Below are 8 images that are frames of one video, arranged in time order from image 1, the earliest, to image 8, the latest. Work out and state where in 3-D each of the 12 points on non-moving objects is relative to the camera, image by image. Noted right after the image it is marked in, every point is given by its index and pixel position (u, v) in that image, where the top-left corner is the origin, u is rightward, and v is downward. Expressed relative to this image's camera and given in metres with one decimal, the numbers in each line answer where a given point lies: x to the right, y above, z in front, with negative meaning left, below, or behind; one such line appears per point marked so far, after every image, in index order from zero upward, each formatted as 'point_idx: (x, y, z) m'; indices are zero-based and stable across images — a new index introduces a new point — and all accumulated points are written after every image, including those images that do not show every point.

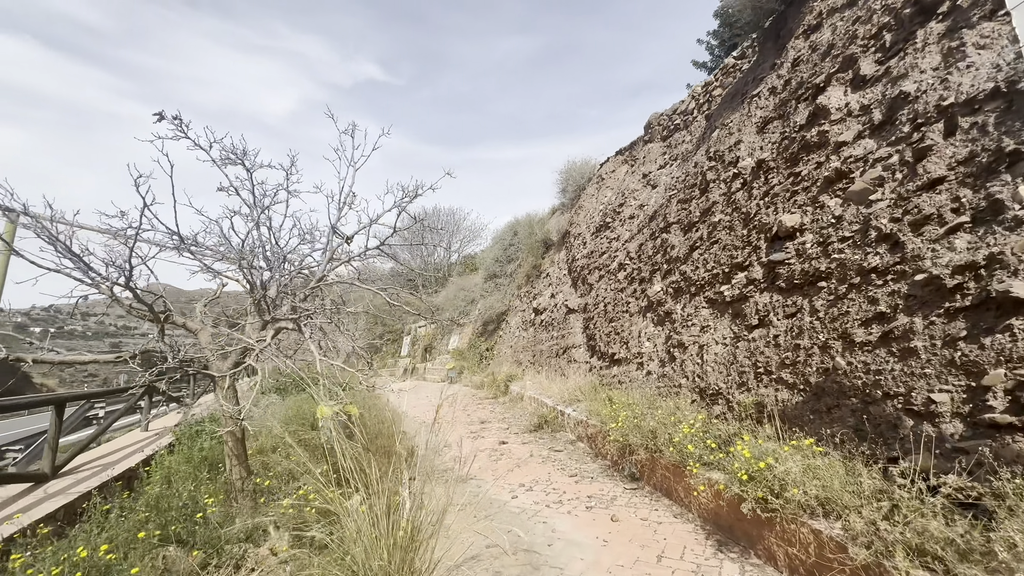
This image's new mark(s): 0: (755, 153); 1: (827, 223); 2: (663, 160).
0: (+2.7, +1.5, +4.9) m
1: (+2.4, +0.5, +3.4) m
2: (+3.0, +2.5, +8.7) m
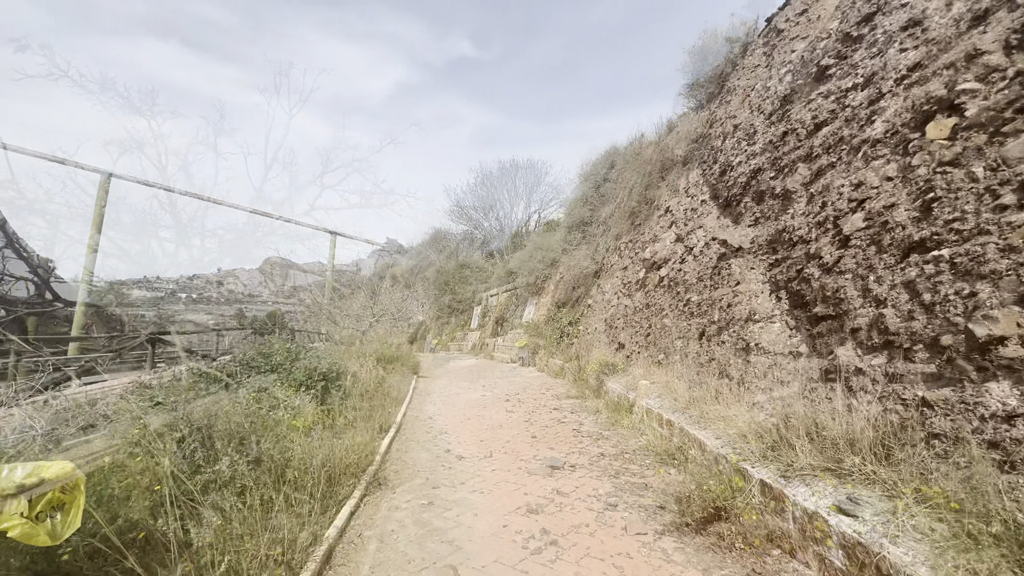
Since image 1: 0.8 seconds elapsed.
0: (+2.8, +1.5, +4.1) m
1: (+2.4, +0.6, +2.6) m
2: (+3.2, +2.5, +7.9) m
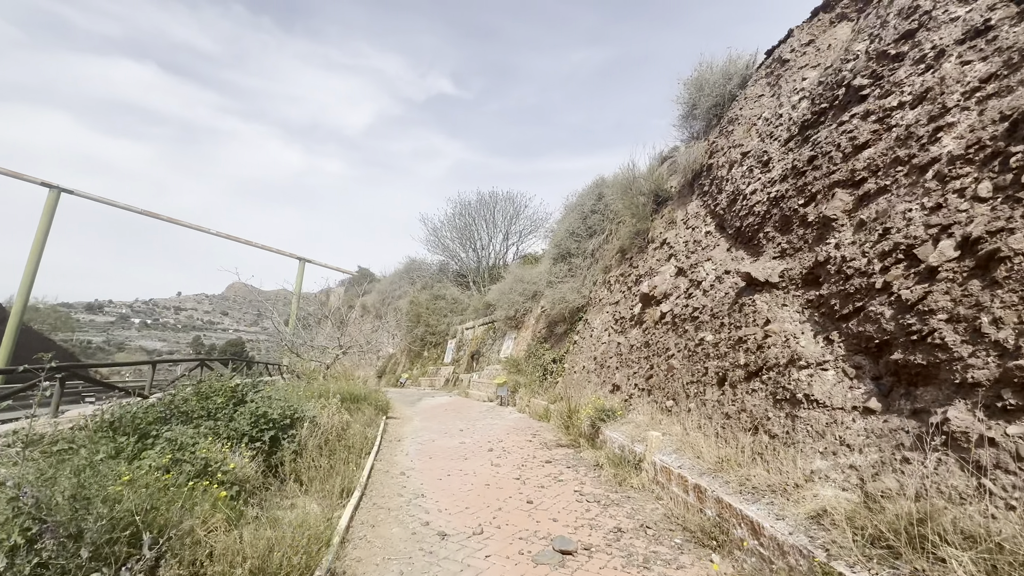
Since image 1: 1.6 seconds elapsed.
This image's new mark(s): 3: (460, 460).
0: (+2.9, +1.2, +3.7) m
1: (+2.5, +0.4, +2.1) m
2: (+3.0, +1.9, +7.6) m
3: (-0.6, -2.1, +5.5) m
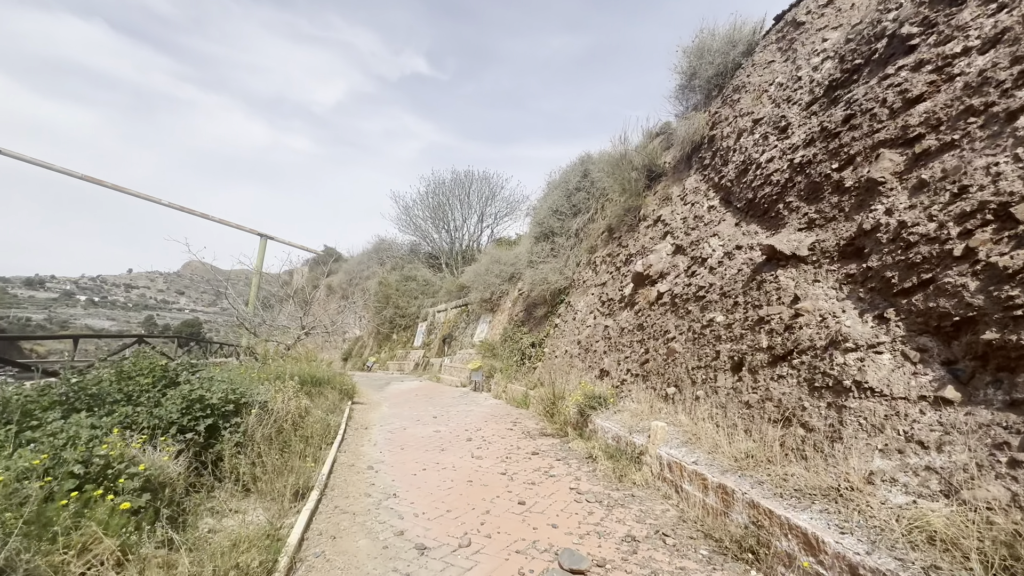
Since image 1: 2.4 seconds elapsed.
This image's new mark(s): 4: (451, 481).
0: (+2.9, +1.4, +3.2) m
1: (+2.6, +0.5, +1.7) m
2: (+2.8, +2.2, +7.1) m
3: (-0.8, -1.8, +4.9) m
4: (-0.5, -1.7, +3.9) m
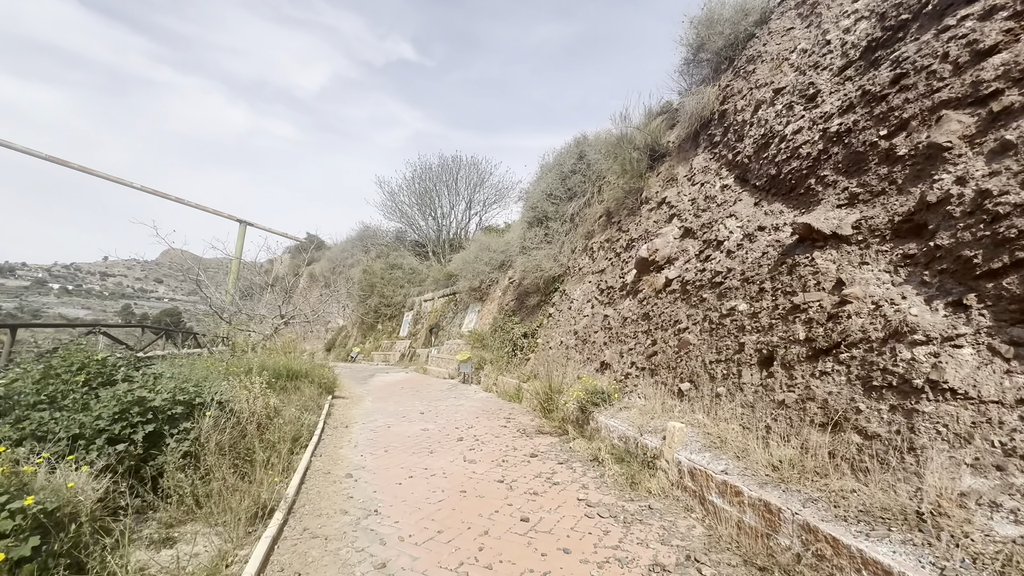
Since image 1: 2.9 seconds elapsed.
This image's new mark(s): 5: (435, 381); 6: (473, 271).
0: (+2.9, +1.5, +2.8) m
1: (+2.7, +0.6, +1.2) m
2: (+2.7, +2.4, +6.6) m
3: (-0.9, -1.6, +4.4) m
4: (-0.5, -1.5, +3.4) m
5: (-1.9, -2.3, +11.2) m
6: (-1.2, +0.5, +14.1) m
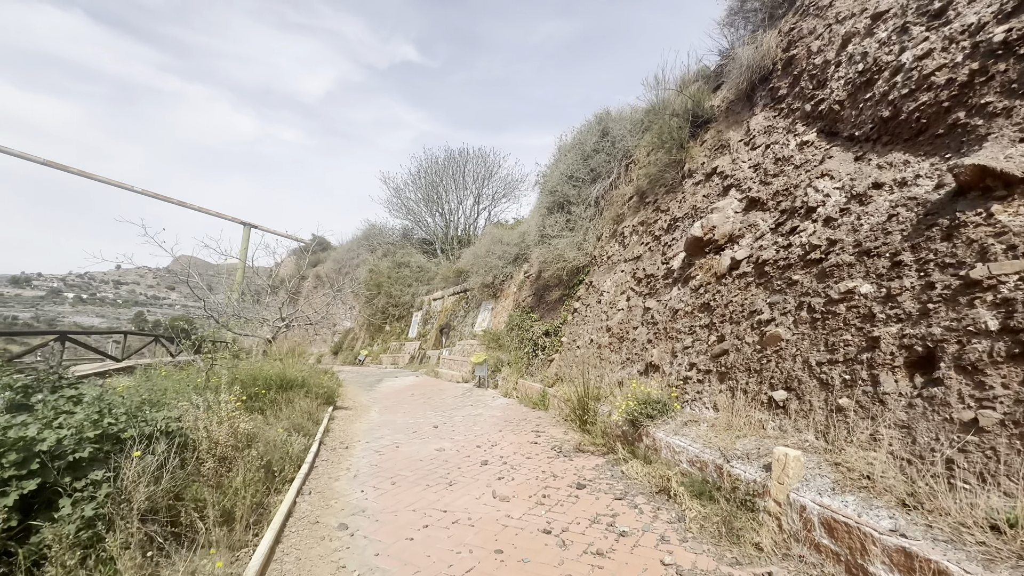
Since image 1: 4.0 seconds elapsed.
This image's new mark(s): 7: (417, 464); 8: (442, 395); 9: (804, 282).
0: (+3.1, +1.7, +1.7) m
1: (+2.9, +0.8, +0.2) m
2: (+3.0, +2.6, +5.6) m
3: (-0.5, -1.5, +3.4) m
4: (-0.2, -1.4, +2.4) m
5: (-1.5, -2.2, +10.2) m
6: (-0.8, +0.7, +13.1) m
7: (-0.9, -1.6, +4.1) m
8: (-1.3, -2.0, +8.6) m
9: (+2.2, +0.1, +3.4) m
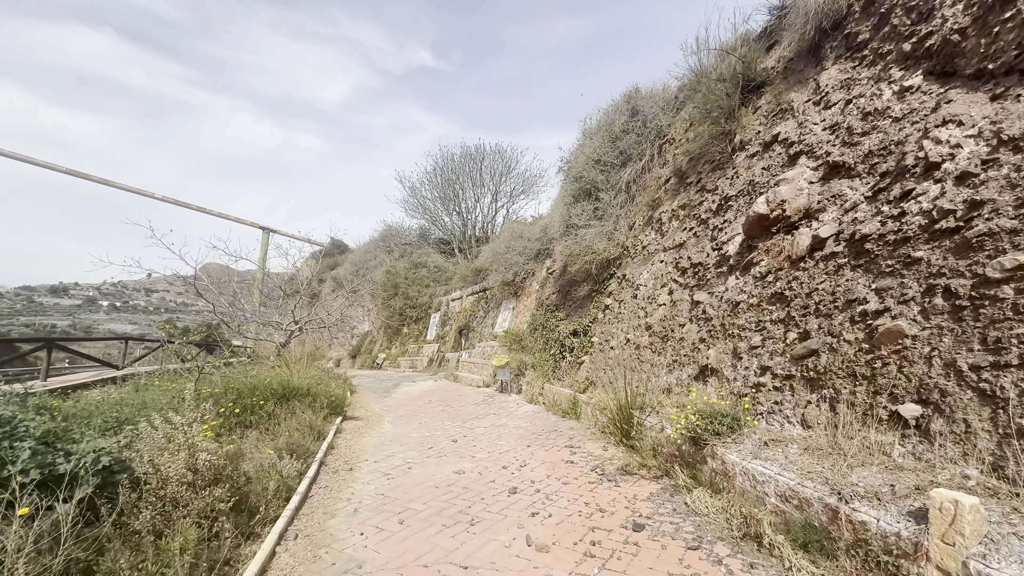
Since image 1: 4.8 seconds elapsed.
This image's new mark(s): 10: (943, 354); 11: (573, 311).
0: (+3.2, +1.8, +0.9) m
1: (+3.0, +0.9, -0.7) m
2: (+3.2, +2.7, +4.7) m
3: (-0.3, -1.5, +2.7) m
4: (0.0, -1.4, +1.7) m
5: (-0.9, -2.2, +9.5) m
6: (-0.2, +0.7, +12.4) m
7: (-0.6, -1.5, +3.4) m
8: (-0.9, -2.0, +7.9) m
9: (+2.4, +0.2, +2.6) m
10: (+2.3, -0.3, +2.3) m
11: (+1.2, -0.4, +8.4) m
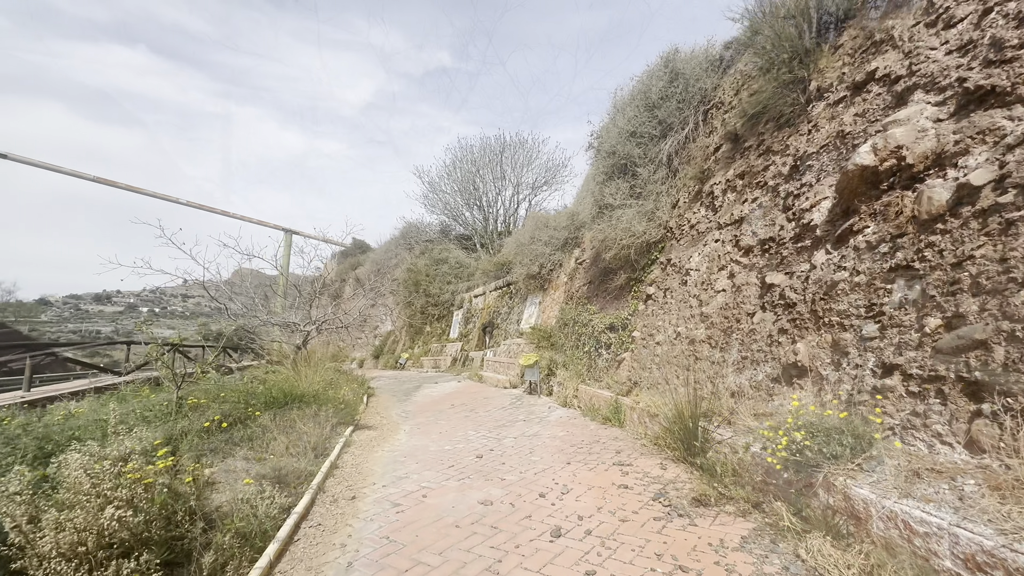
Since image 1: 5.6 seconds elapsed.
0: (+3.3, +2.0, -0.1) m
1: (+2.9, +1.1, -1.6) m
2: (+3.4, +2.9, +3.7) m
3: (-0.1, -1.3, +1.9) m
4: (+0.1, -1.2, +0.9) m
5: (-0.4, -2.0, +8.8) m
6: (+0.5, +0.9, +11.6) m
7: (-0.3, -1.4, +2.6) m
8: (-0.4, -1.9, +7.1) m
9: (+2.6, +0.3, +1.7) m
10: (+2.4, -0.2, +1.4) m
11: (+1.6, -0.2, +7.5) m
